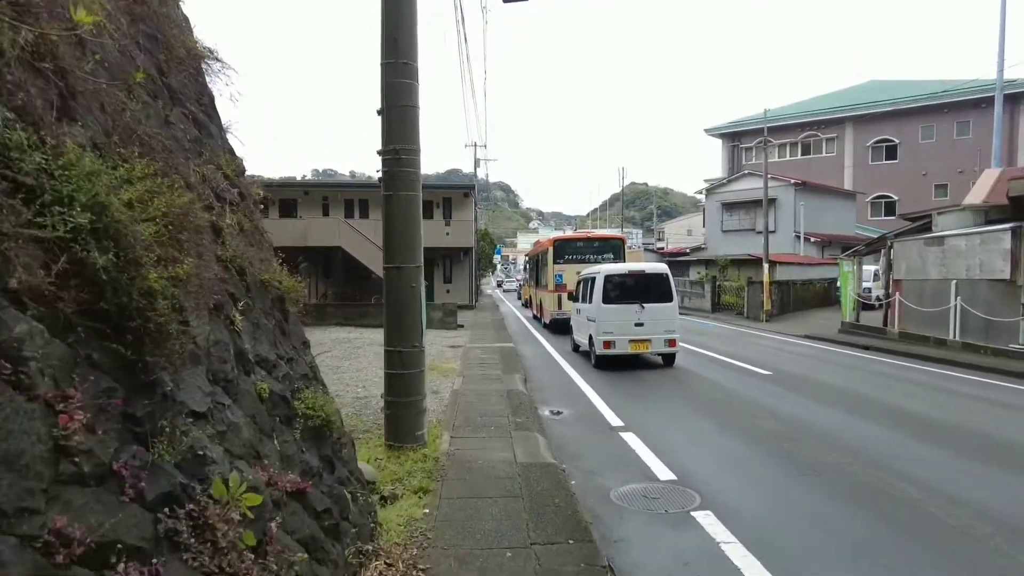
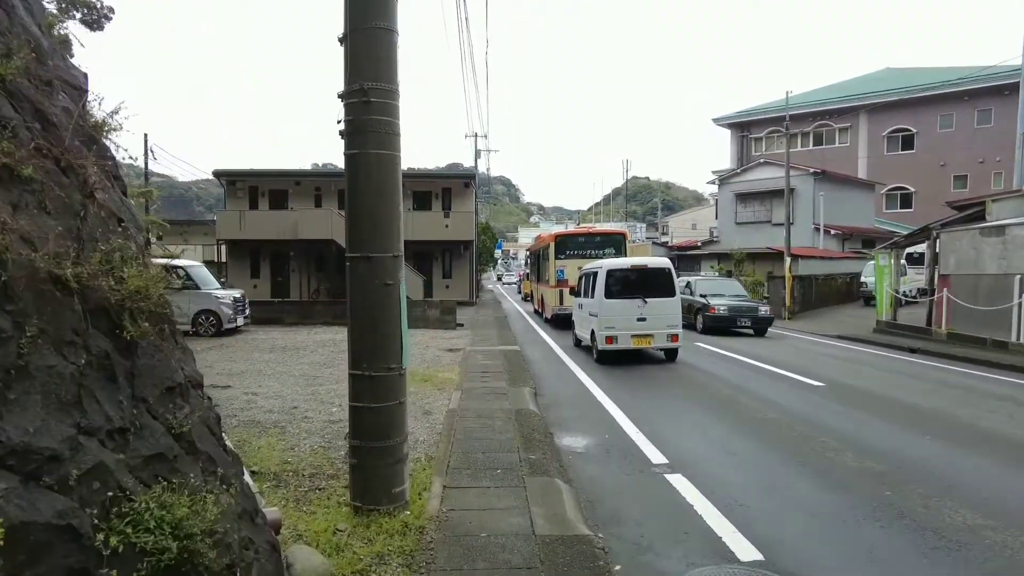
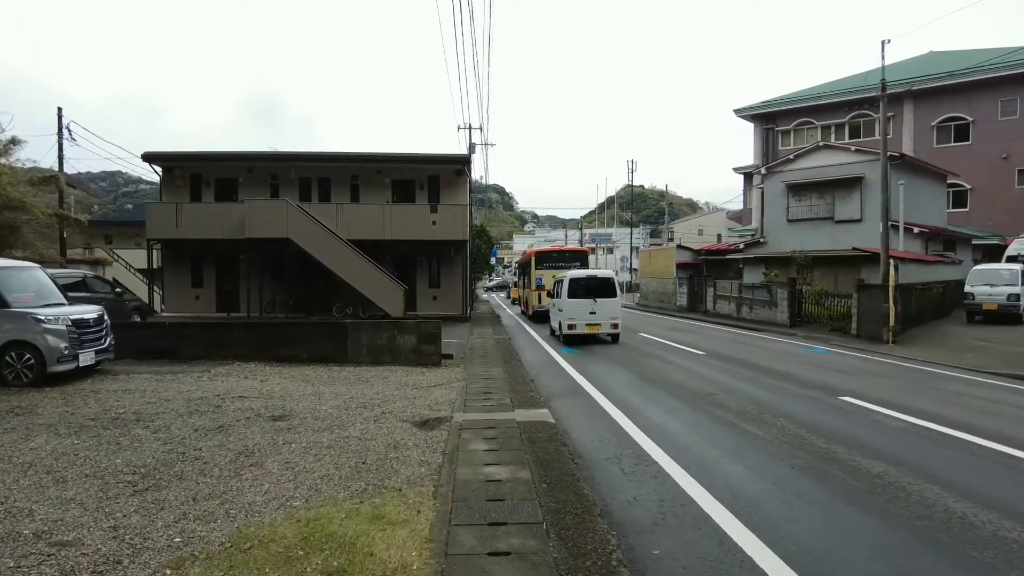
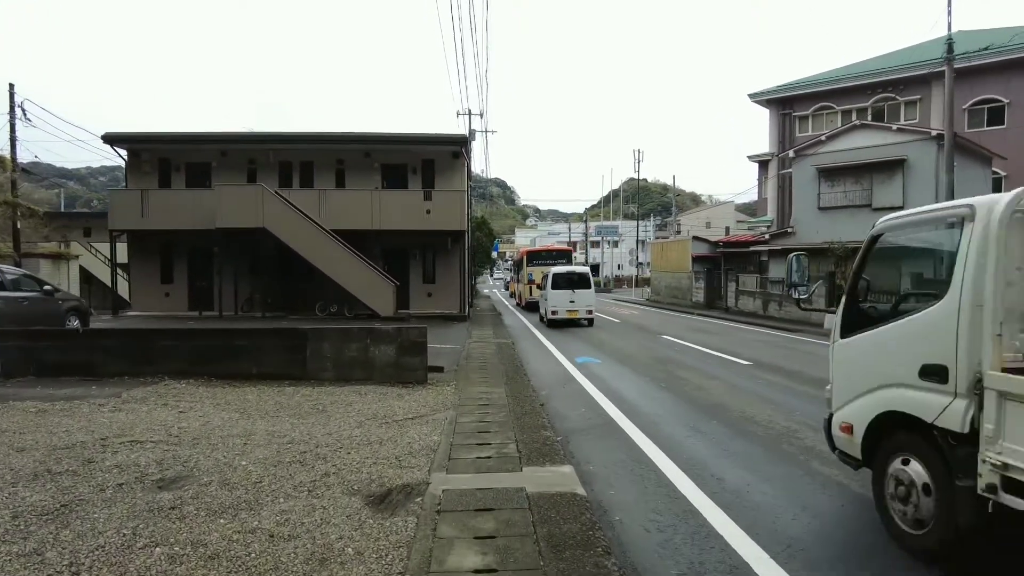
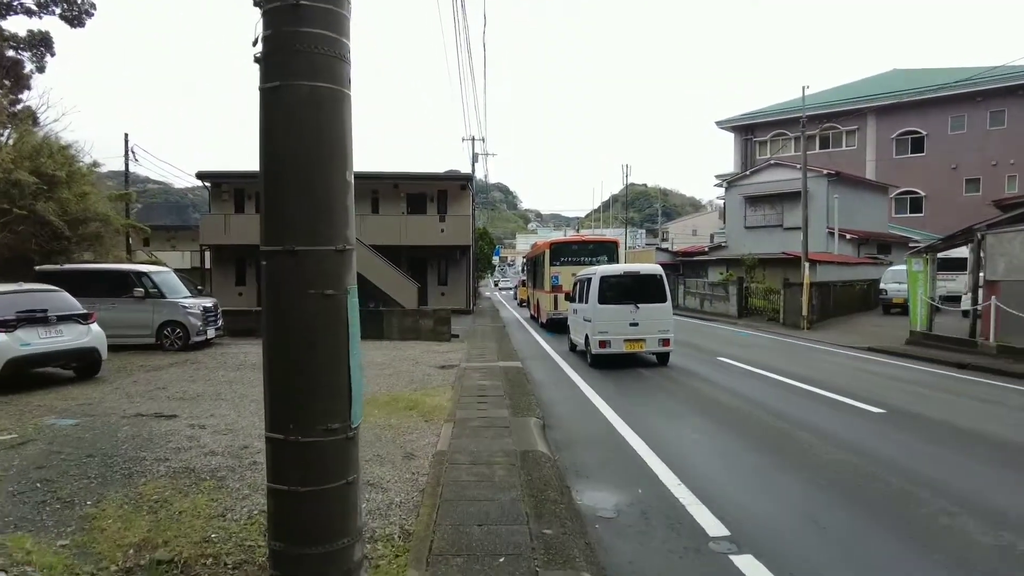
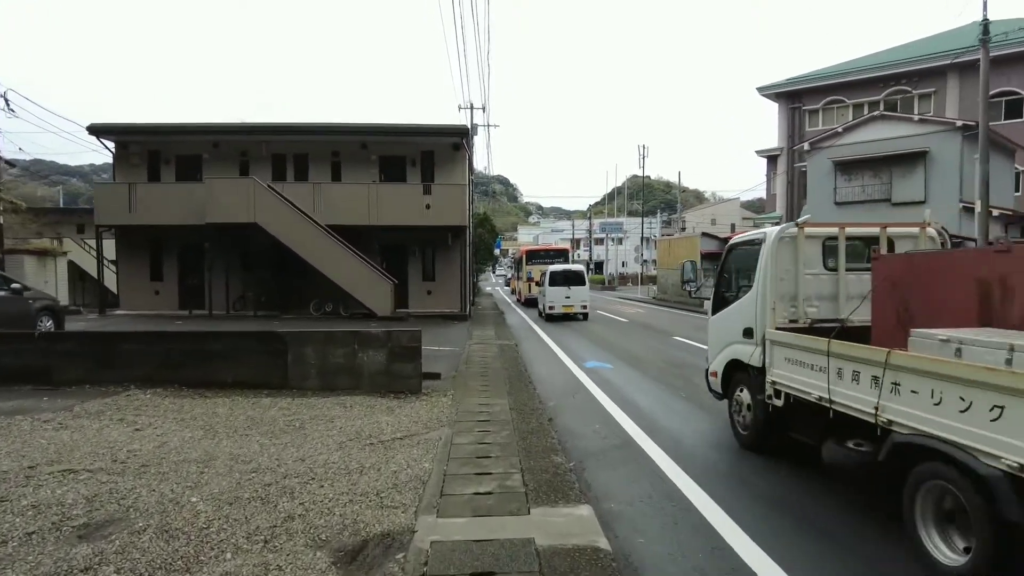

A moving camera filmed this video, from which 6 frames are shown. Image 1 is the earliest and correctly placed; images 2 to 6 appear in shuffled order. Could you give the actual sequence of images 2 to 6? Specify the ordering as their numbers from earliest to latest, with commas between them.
2, 5, 3, 4, 6
